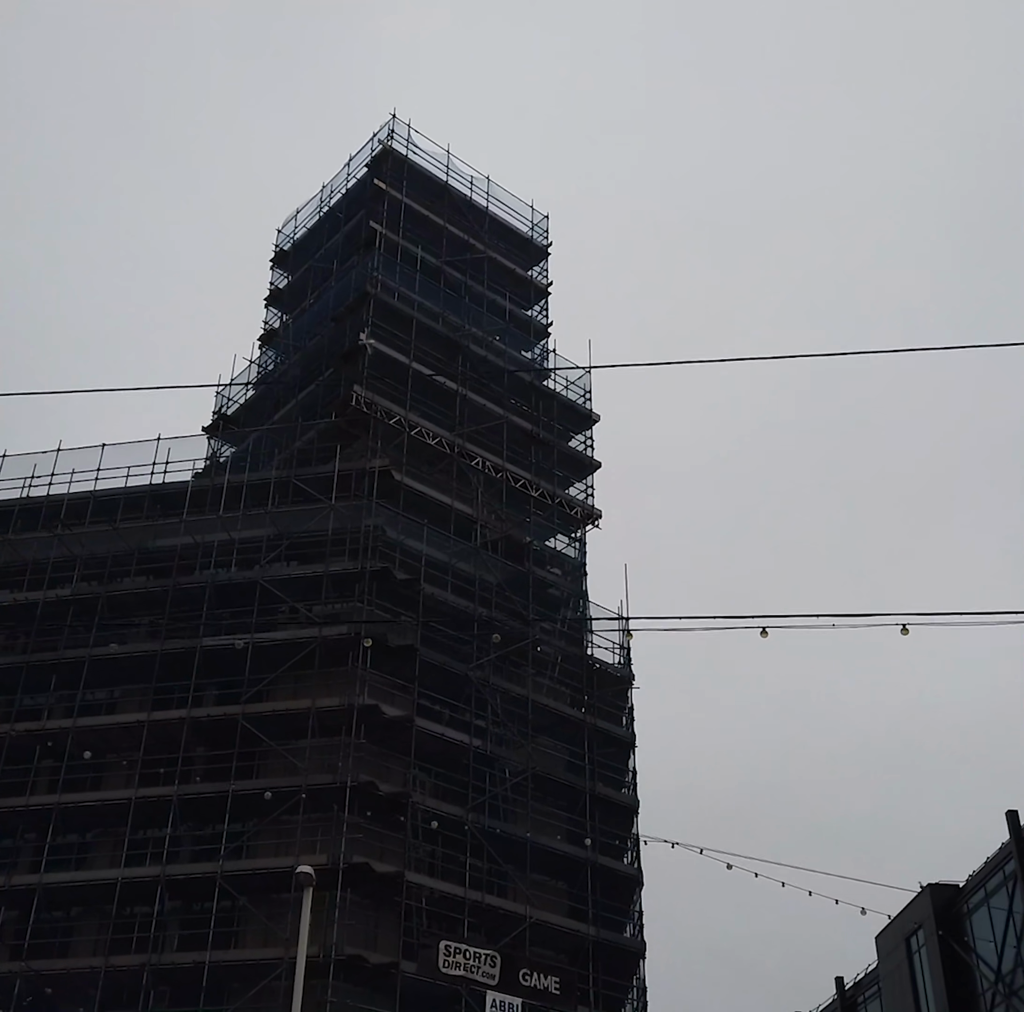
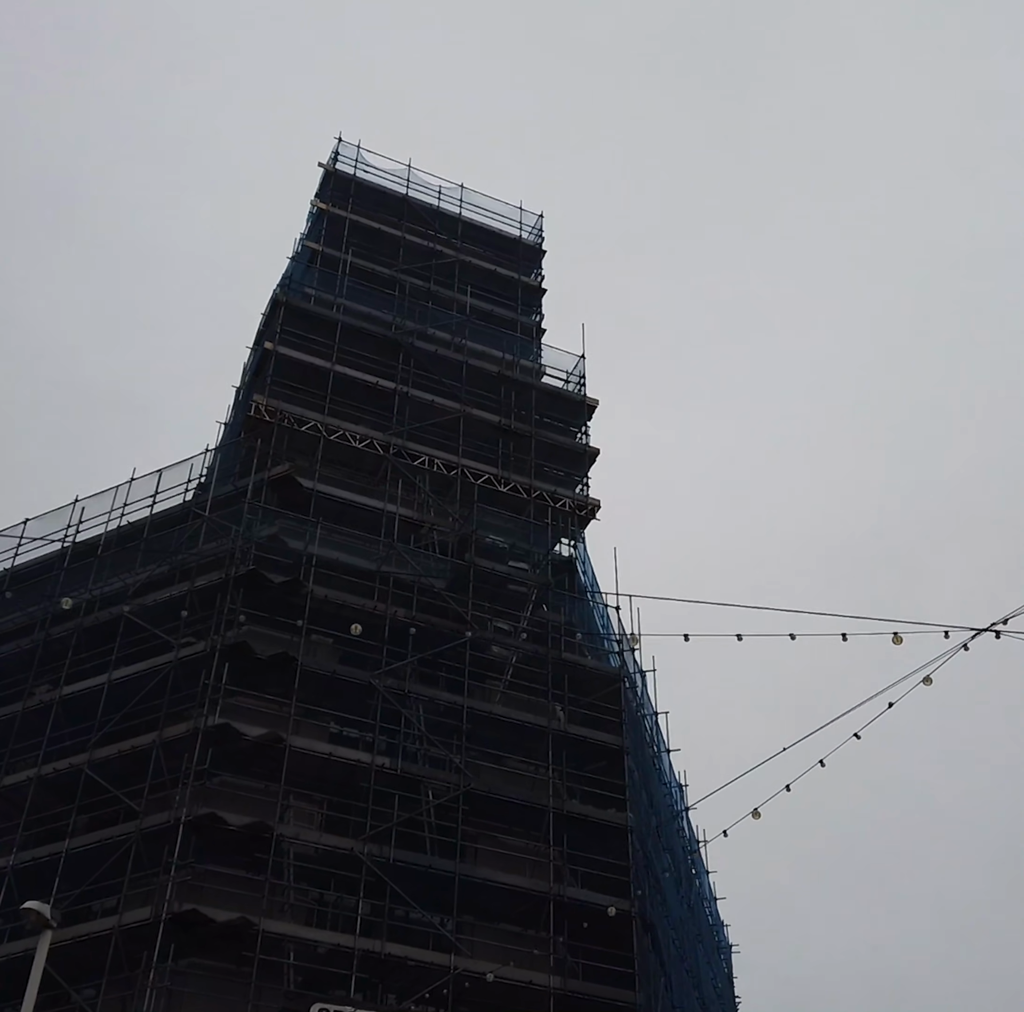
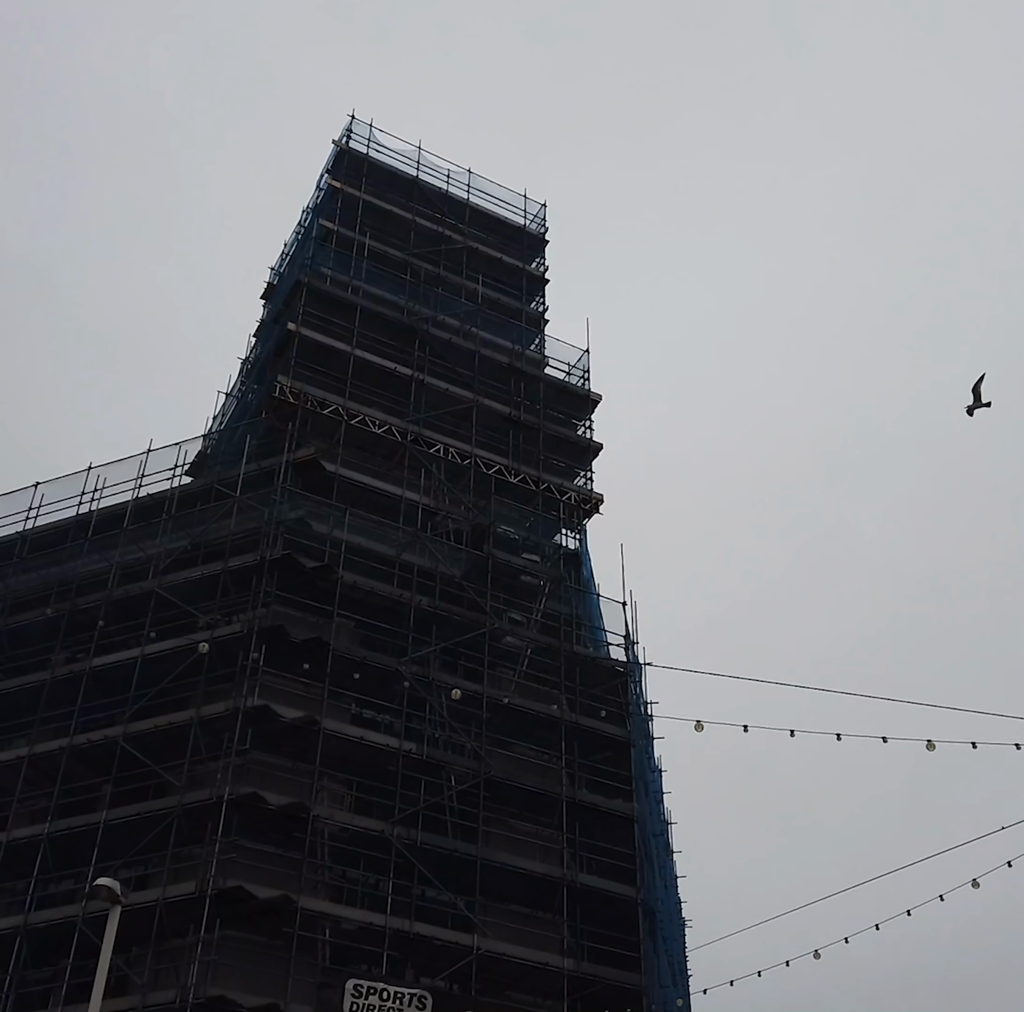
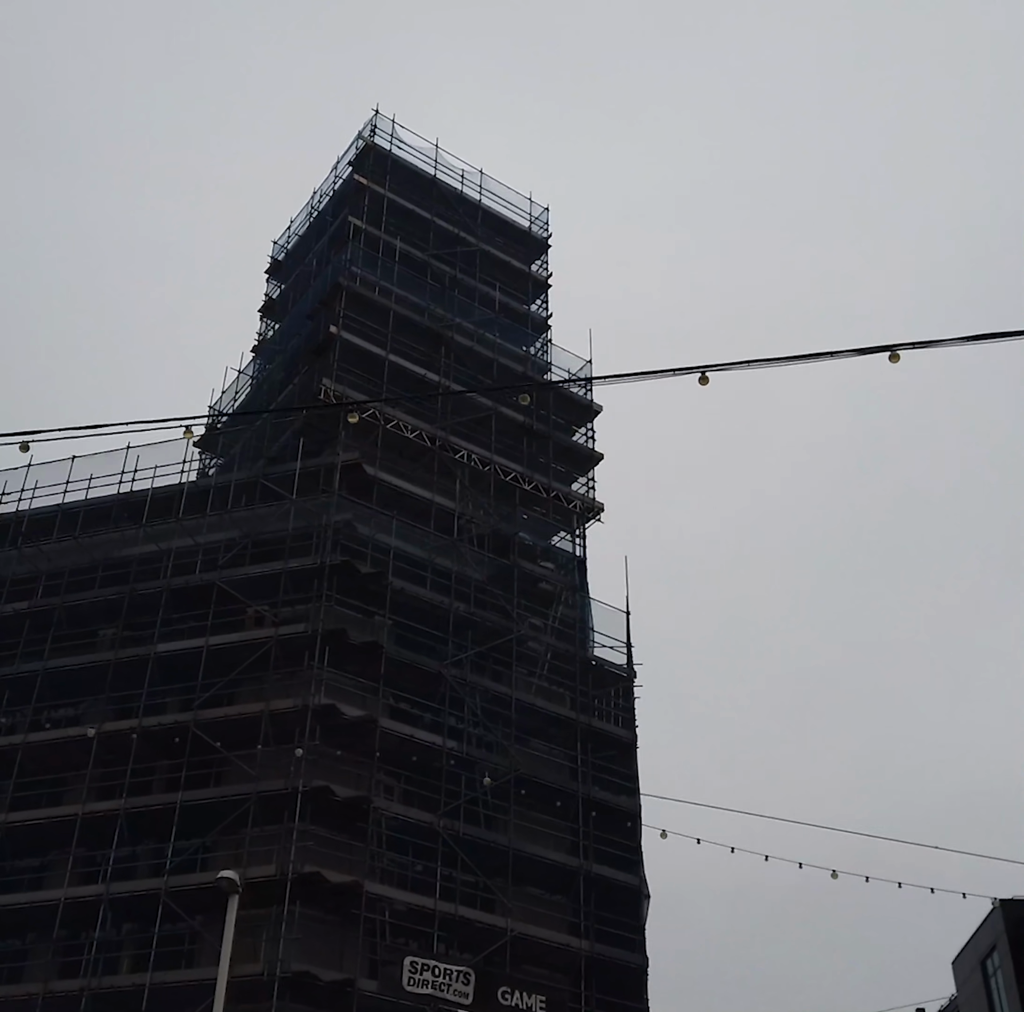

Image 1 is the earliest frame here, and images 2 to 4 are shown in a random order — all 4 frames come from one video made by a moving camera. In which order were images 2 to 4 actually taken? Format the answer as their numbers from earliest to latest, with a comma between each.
4, 3, 2
